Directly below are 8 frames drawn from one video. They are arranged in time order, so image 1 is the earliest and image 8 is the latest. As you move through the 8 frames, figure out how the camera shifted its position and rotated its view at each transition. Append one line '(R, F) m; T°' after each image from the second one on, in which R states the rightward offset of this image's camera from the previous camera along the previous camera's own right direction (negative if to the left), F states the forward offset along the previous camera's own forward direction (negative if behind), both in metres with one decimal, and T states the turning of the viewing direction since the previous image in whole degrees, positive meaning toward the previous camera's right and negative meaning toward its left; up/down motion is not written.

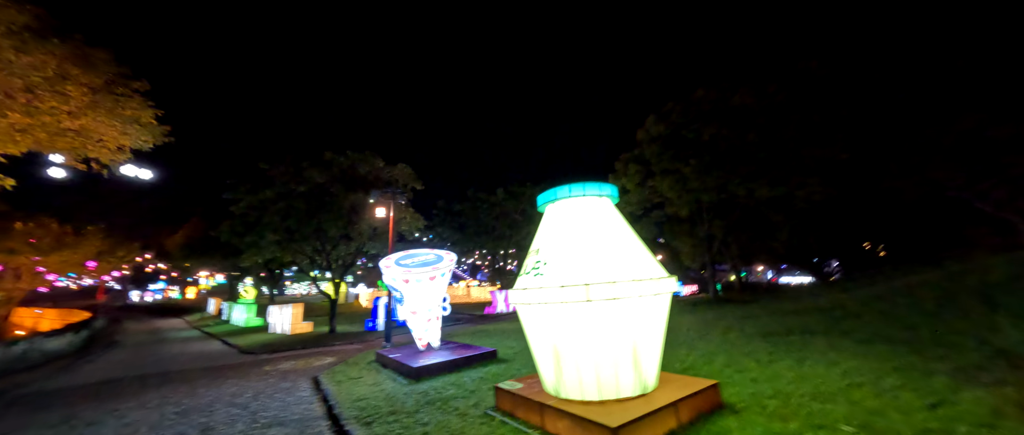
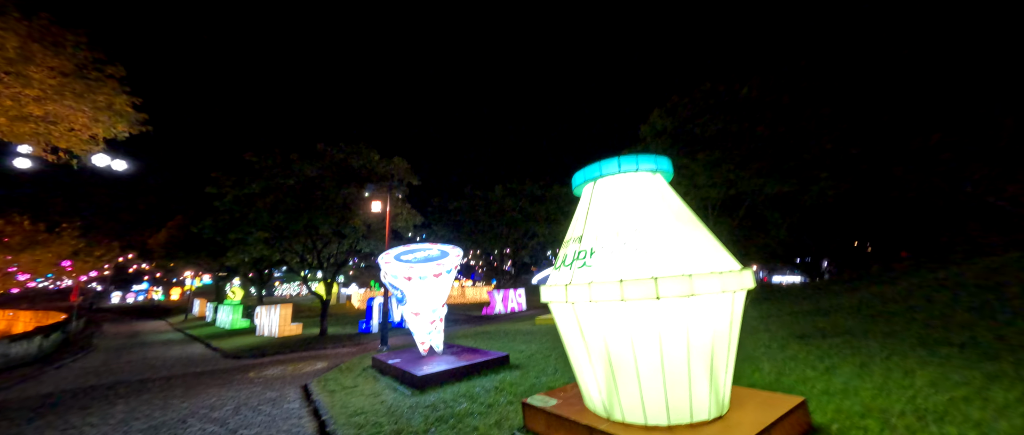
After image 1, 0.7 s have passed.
(-0.3, +0.6) m; +1°
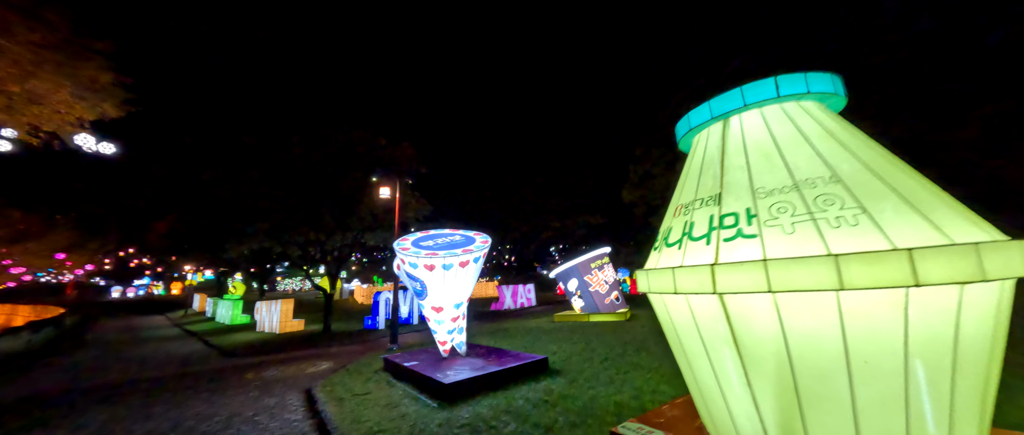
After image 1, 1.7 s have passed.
(-0.5, +0.9) m; 0°
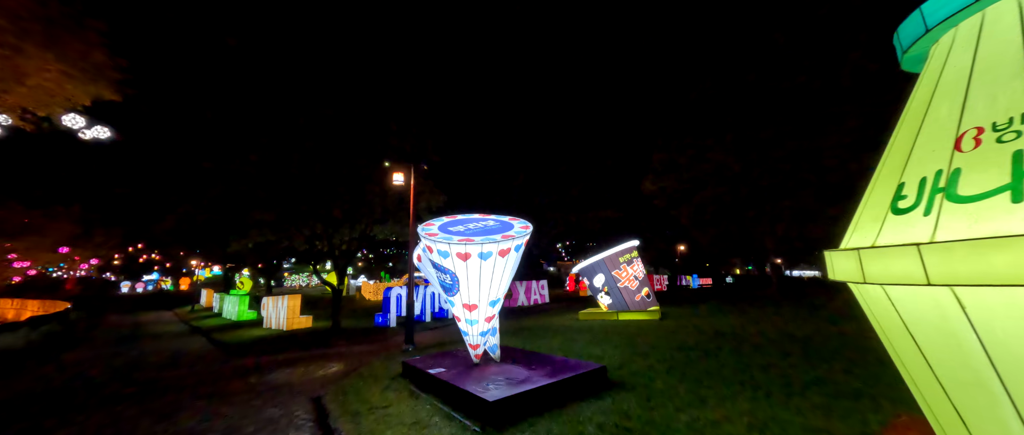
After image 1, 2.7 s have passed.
(-0.5, +0.9) m; -1°
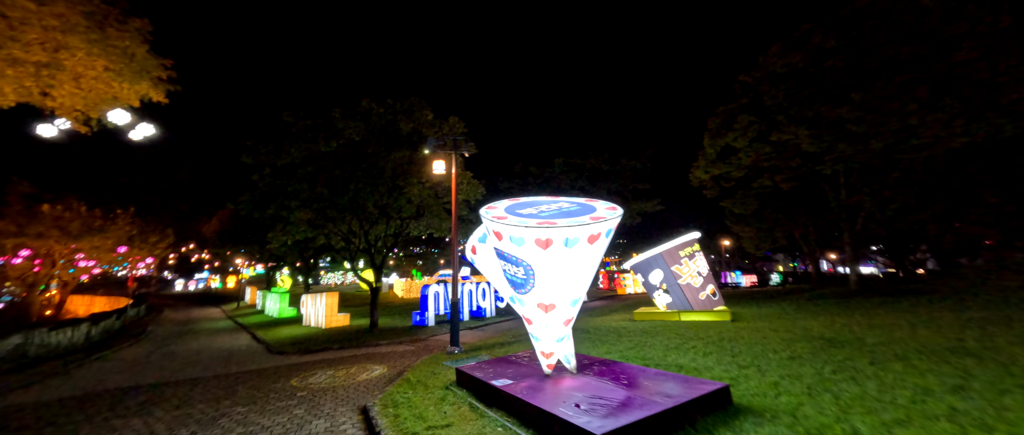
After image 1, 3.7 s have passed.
(-0.5, +0.8) m; -4°
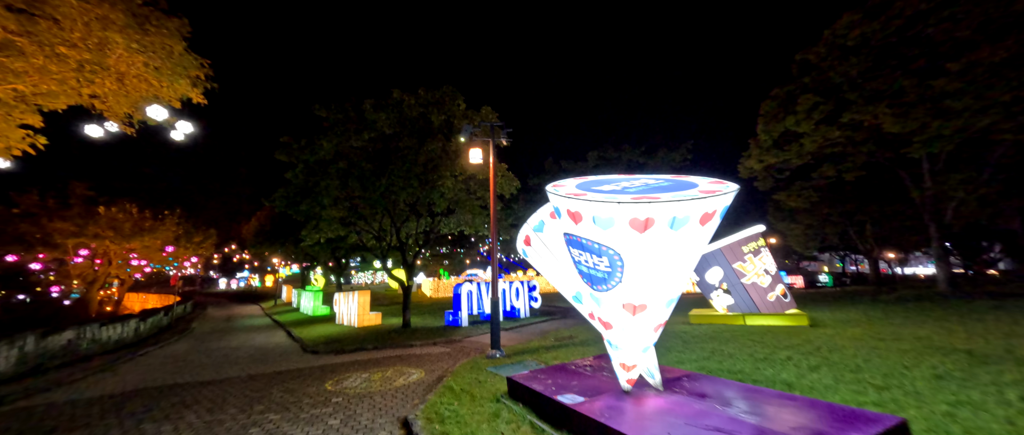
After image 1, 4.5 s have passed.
(-0.4, +0.7) m; -4°
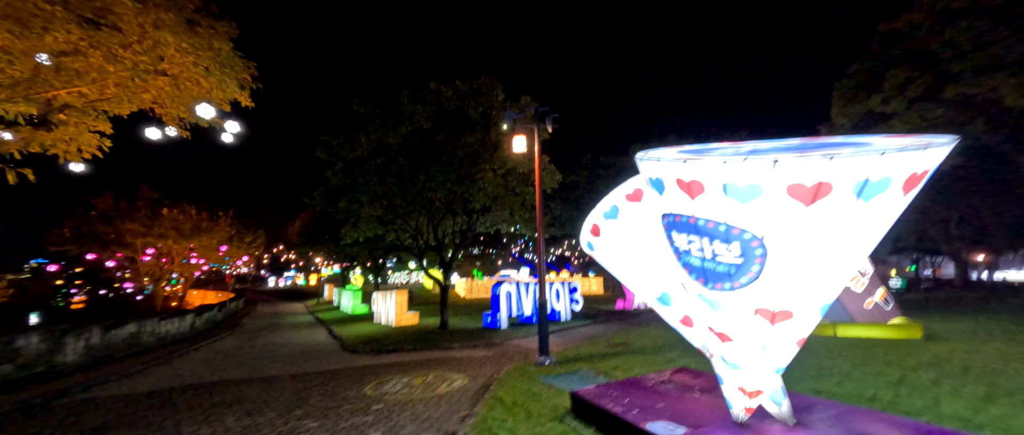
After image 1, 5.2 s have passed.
(-0.3, +0.6) m; -5°
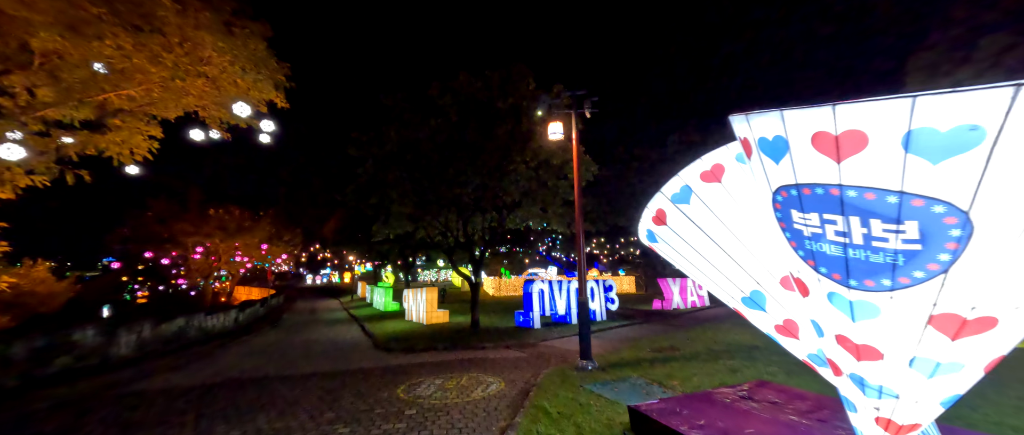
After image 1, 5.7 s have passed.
(-0.2, +0.5) m; -4°
